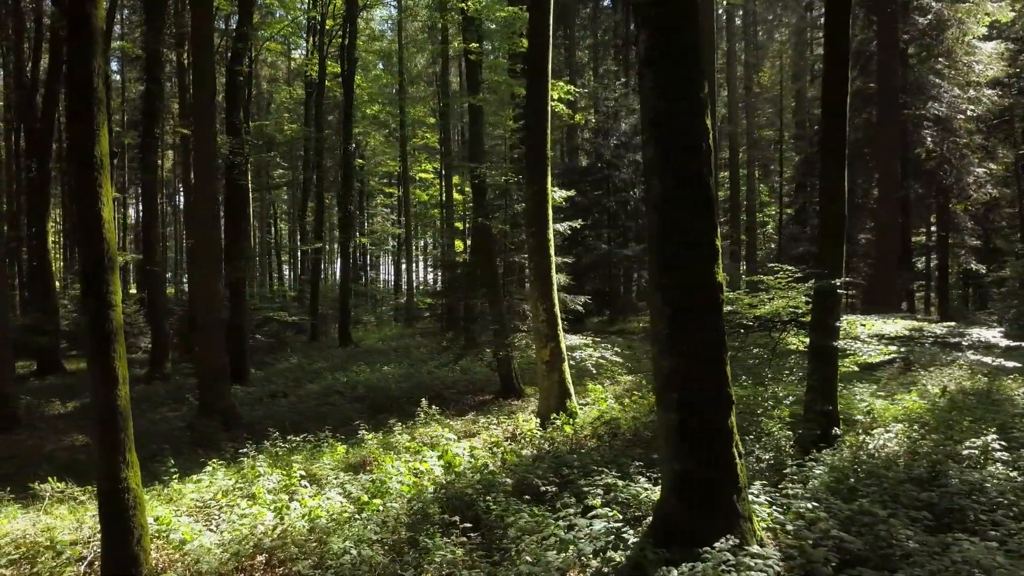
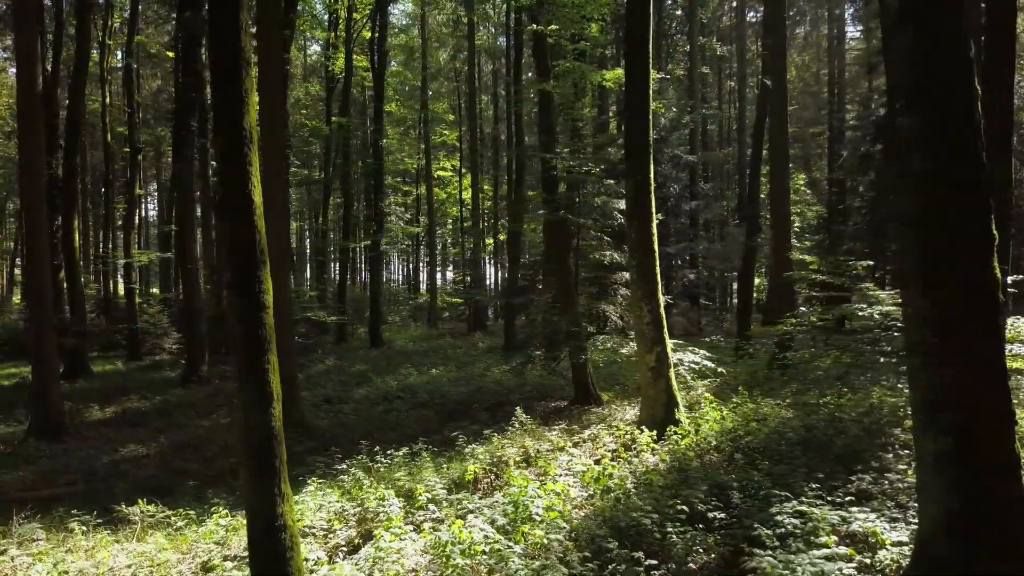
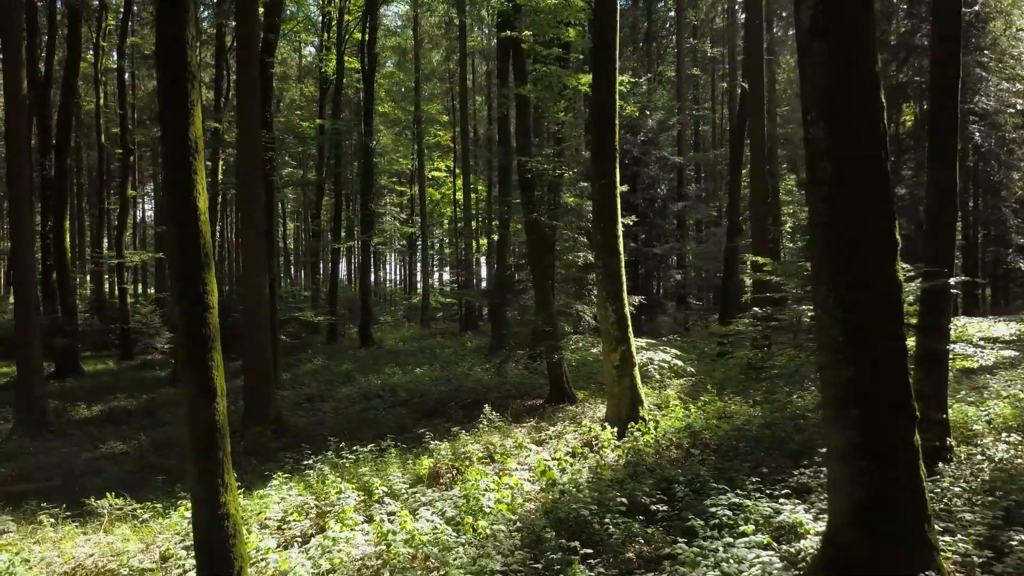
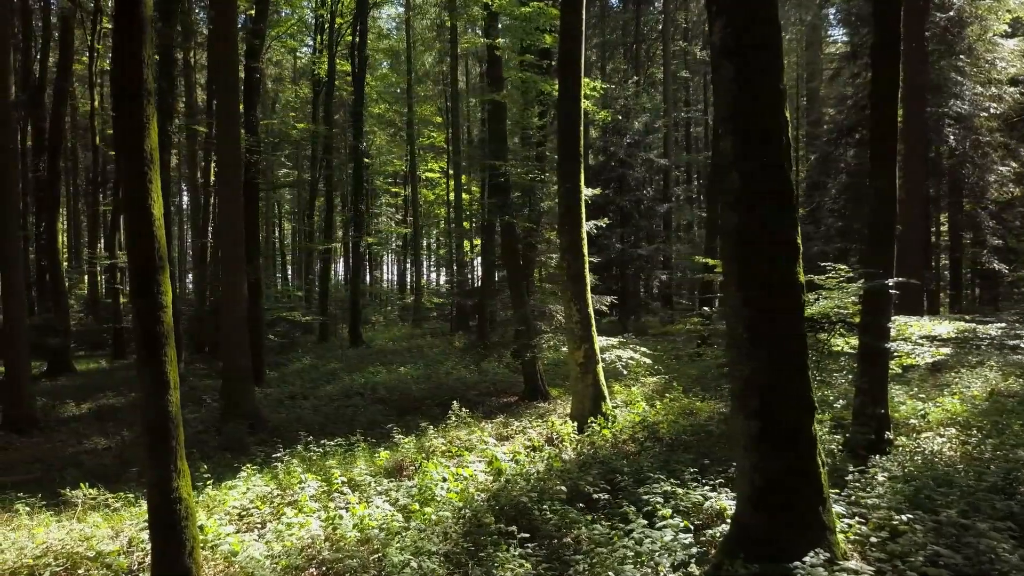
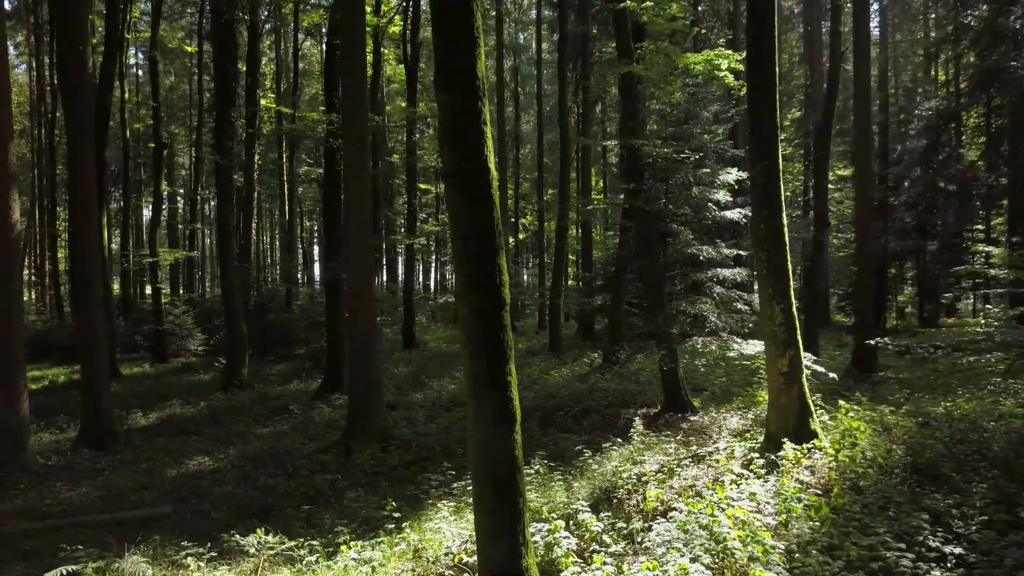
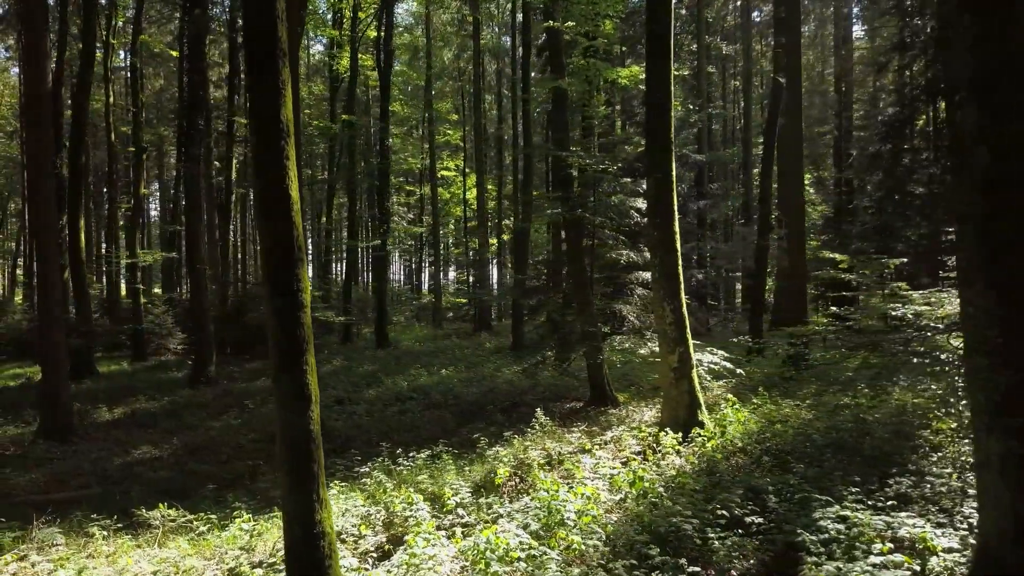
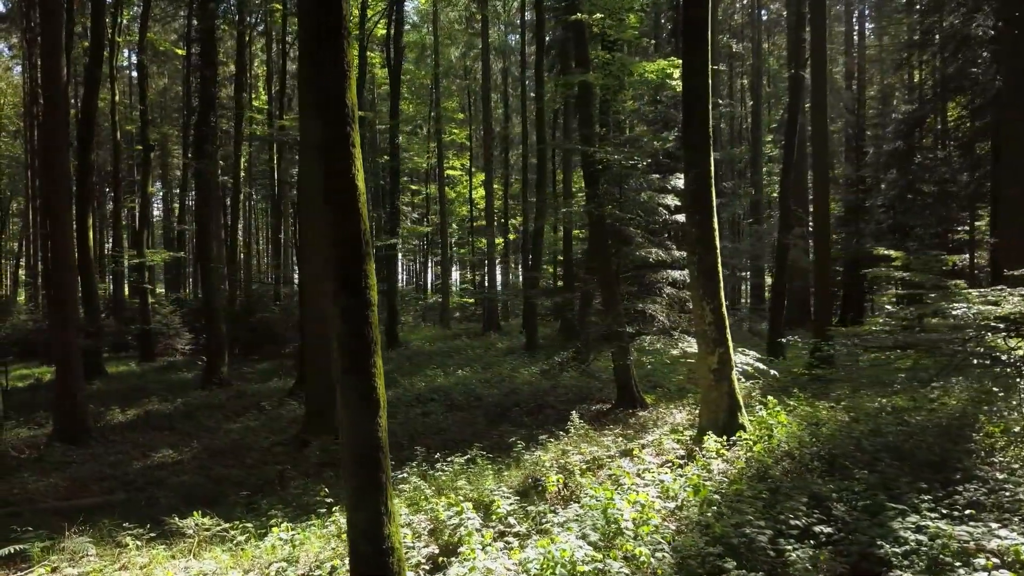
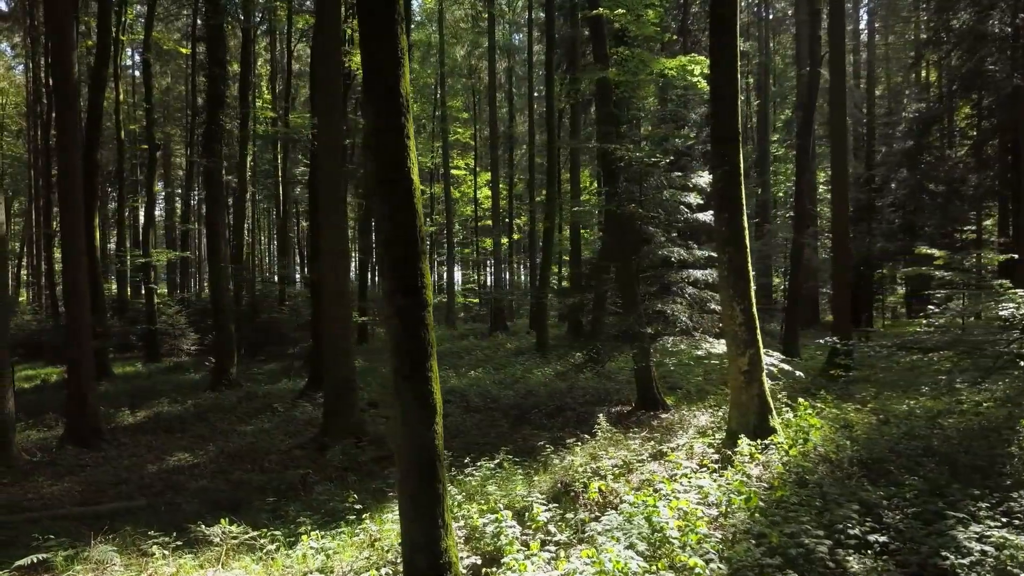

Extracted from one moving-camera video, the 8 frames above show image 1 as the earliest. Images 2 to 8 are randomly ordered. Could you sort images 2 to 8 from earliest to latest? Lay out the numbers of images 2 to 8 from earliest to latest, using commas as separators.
4, 3, 2, 6, 7, 8, 5
